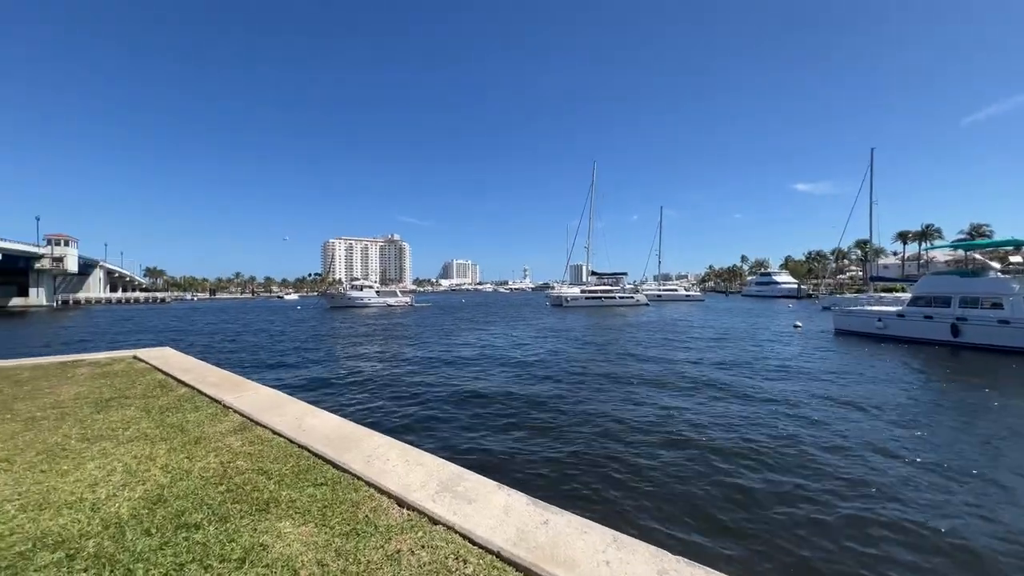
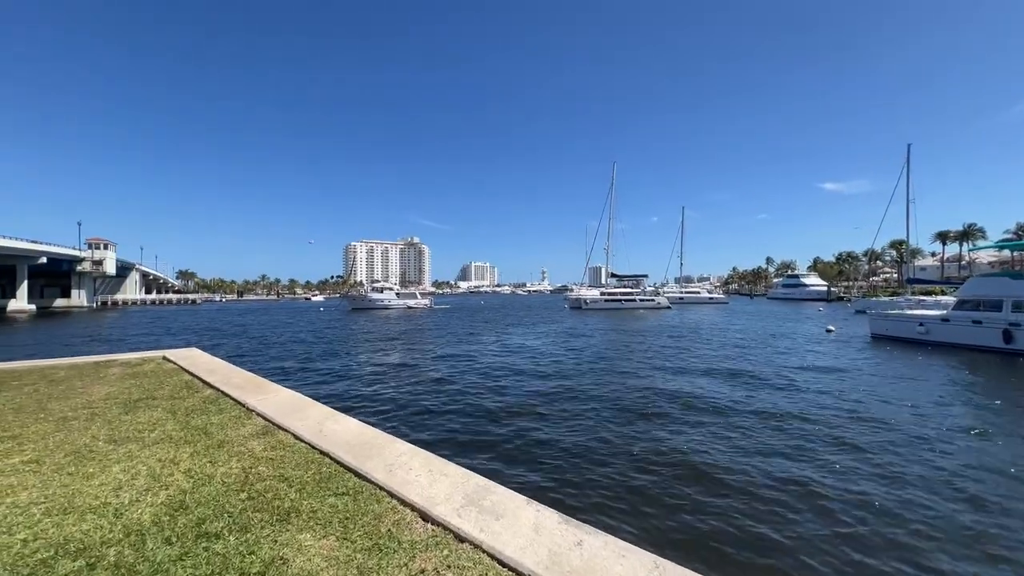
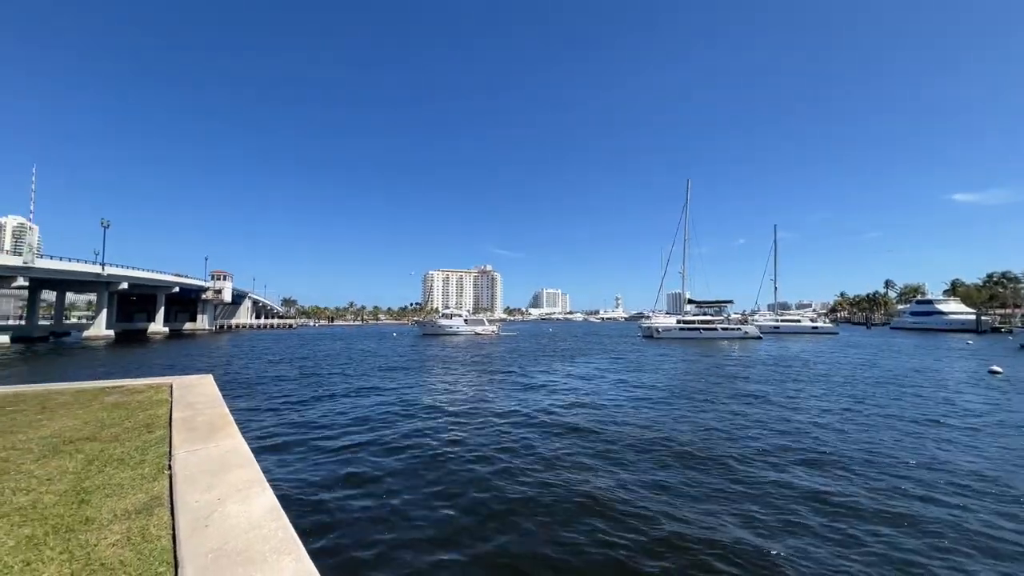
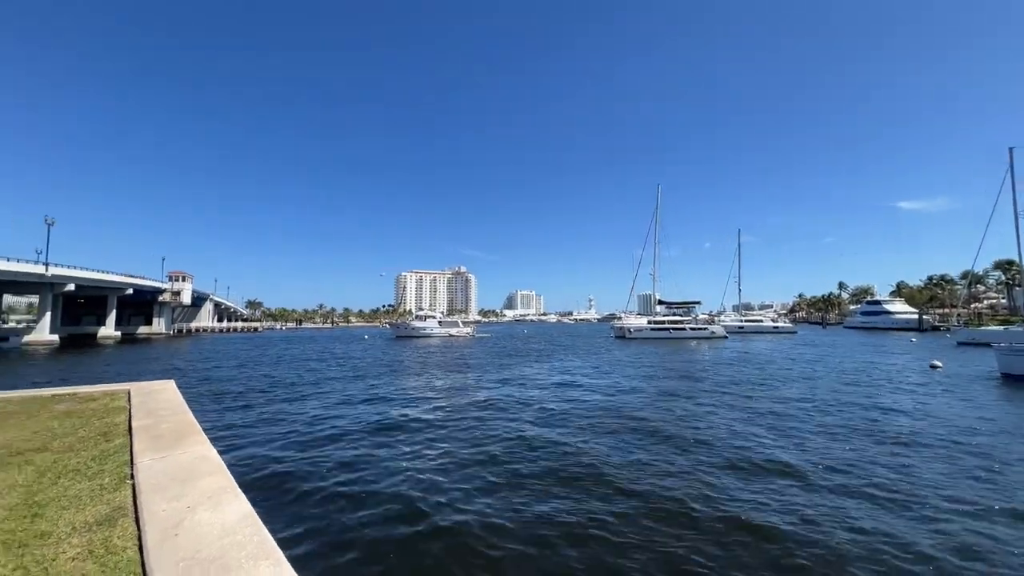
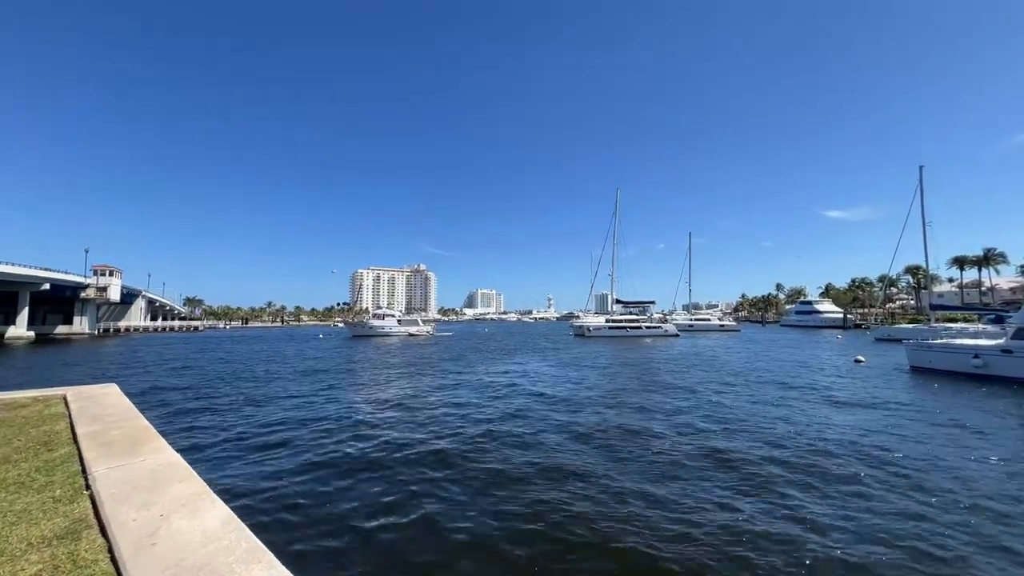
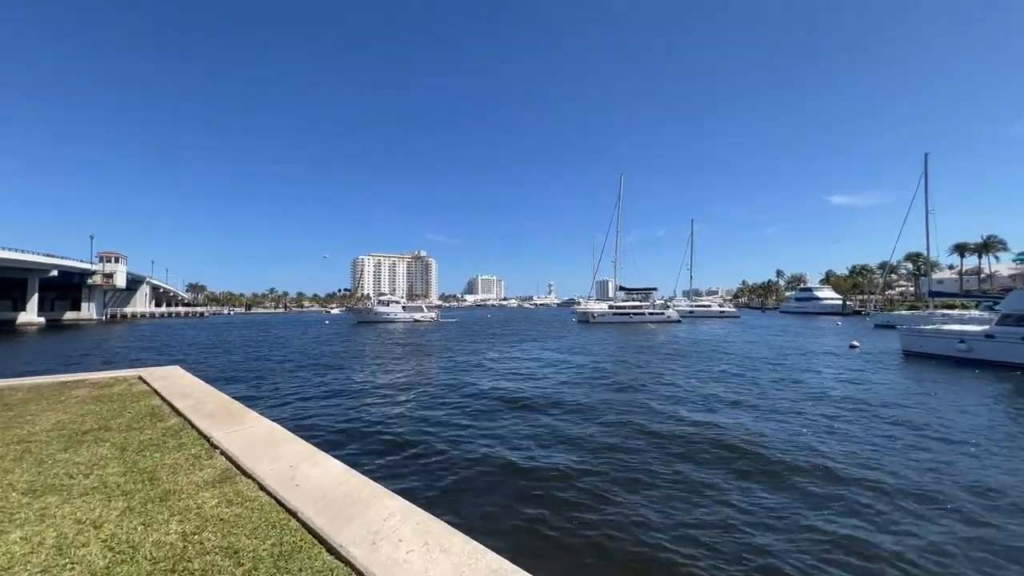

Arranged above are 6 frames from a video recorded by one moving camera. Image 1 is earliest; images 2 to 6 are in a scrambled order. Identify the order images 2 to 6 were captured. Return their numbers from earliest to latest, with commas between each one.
2, 6, 5, 4, 3
